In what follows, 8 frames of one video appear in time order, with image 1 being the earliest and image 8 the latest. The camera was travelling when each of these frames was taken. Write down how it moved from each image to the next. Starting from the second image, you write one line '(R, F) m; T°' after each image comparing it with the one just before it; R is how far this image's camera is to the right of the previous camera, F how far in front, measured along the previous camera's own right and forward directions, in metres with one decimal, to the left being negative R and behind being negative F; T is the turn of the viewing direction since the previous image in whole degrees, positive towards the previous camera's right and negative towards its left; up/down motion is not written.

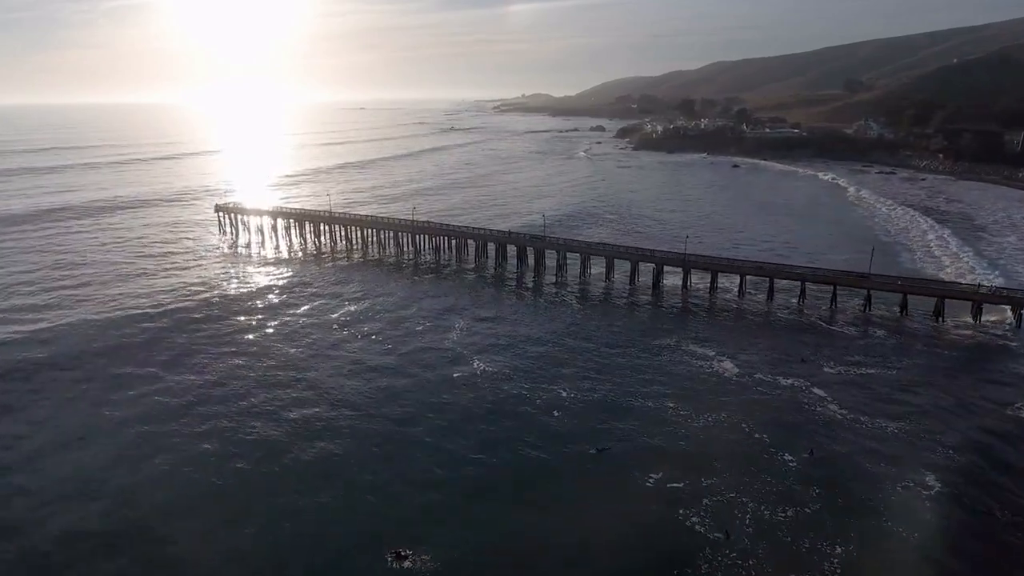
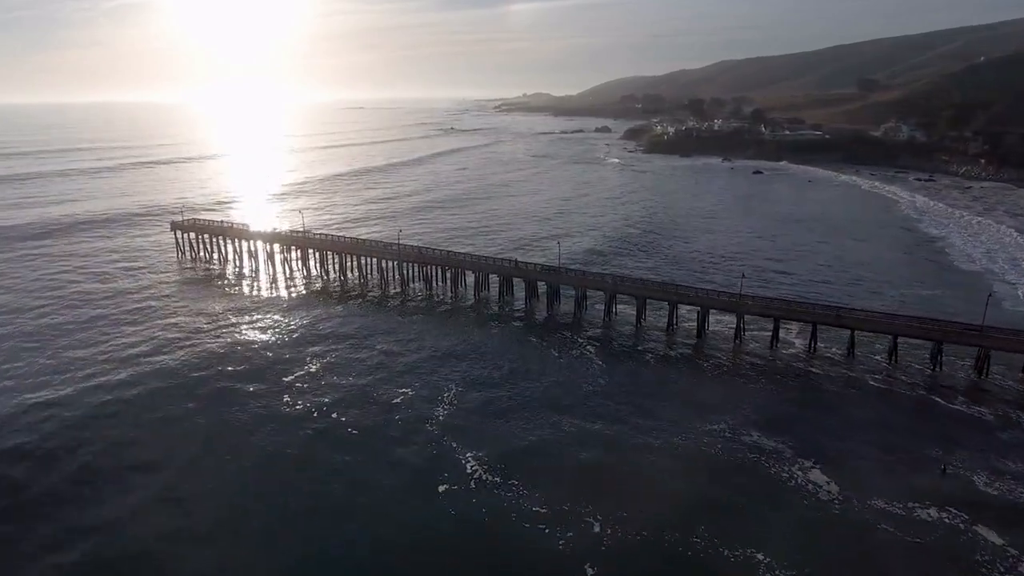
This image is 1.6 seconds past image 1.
(-0.5, +9.2) m; 0°
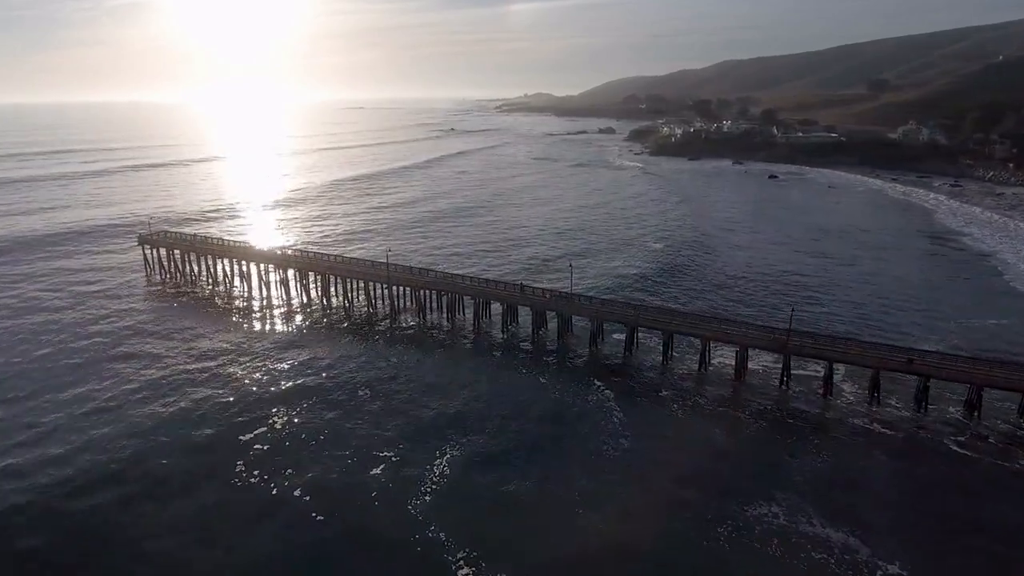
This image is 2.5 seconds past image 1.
(-0.3, +5.4) m; 0°
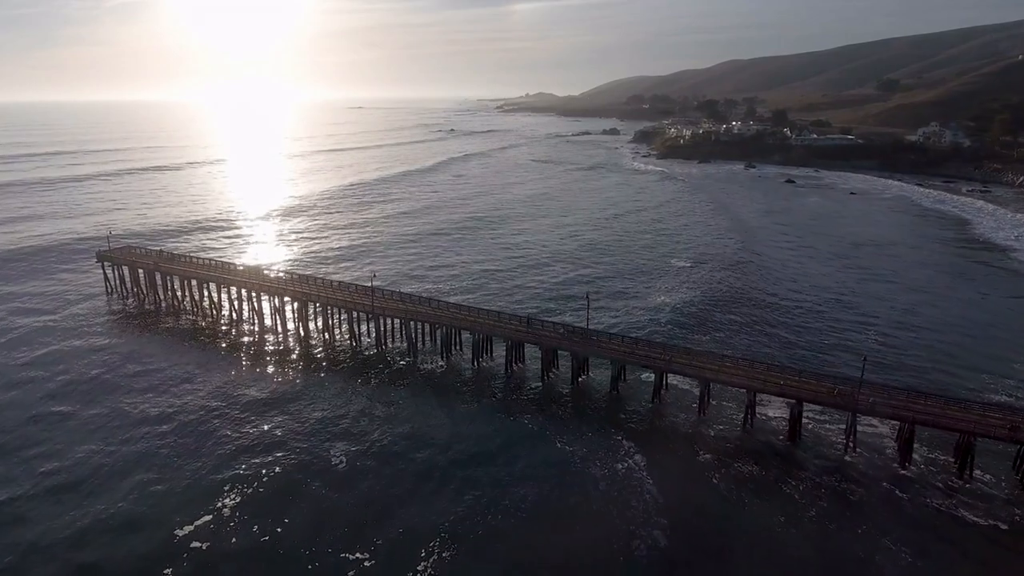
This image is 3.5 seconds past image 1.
(-0.3, +5.4) m; 0°
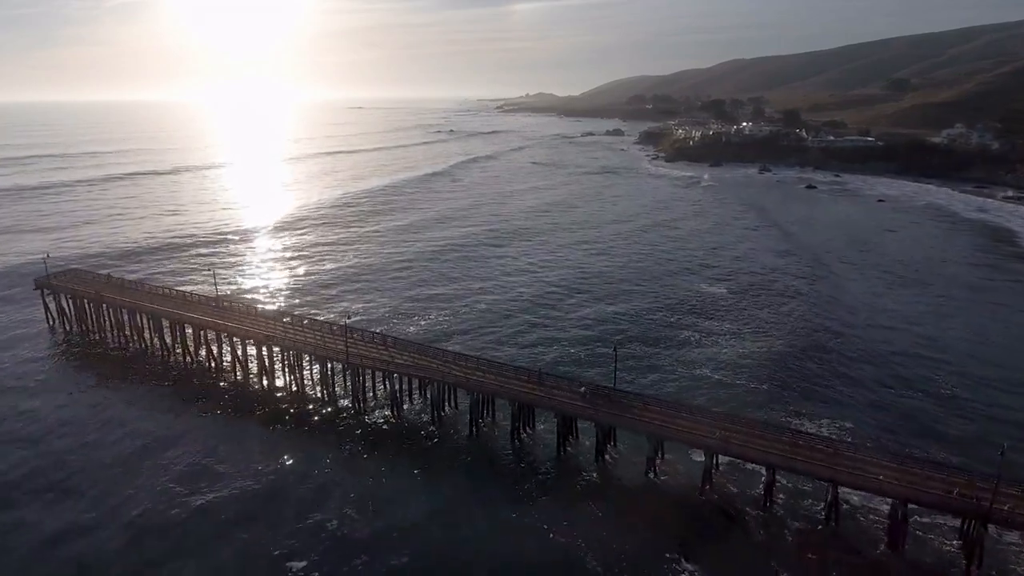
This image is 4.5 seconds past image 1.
(-0.4, +6.3) m; 0°
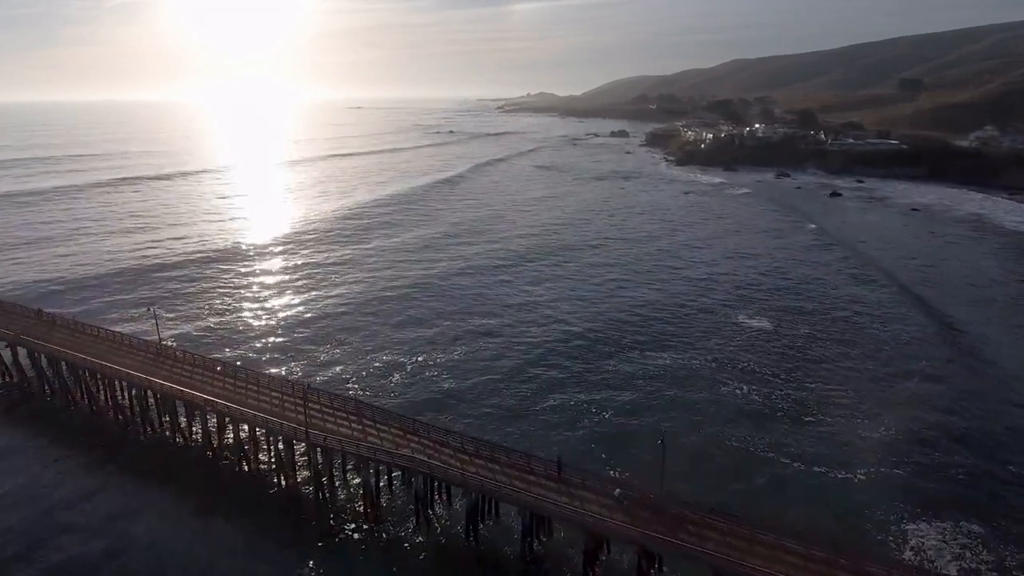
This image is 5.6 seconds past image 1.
(-0.5, +6.4) m; 0°
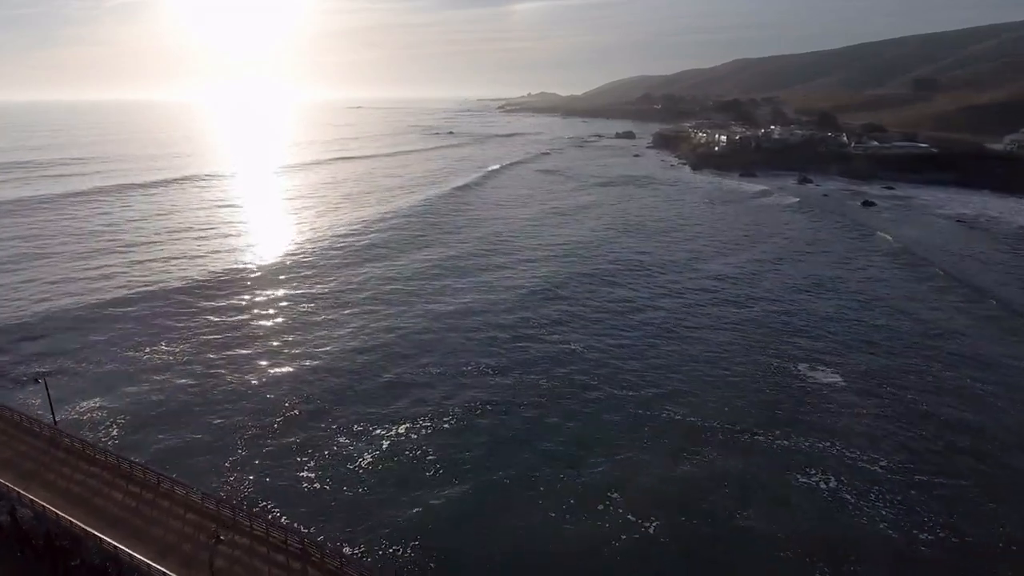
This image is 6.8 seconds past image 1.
(-0.5, +7.3) m; 0°
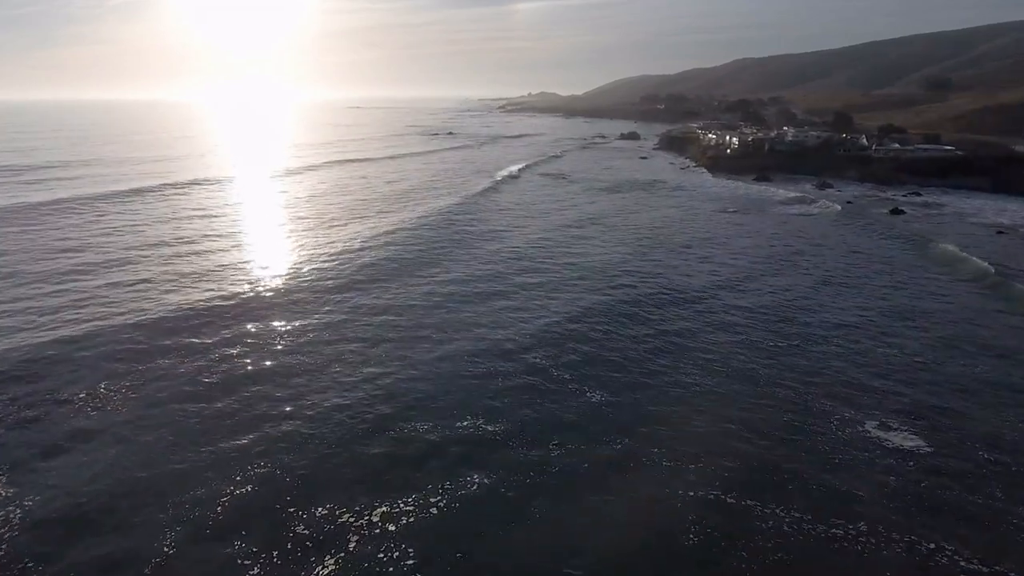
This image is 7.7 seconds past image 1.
(-0.3, +5.6) m; 0°
